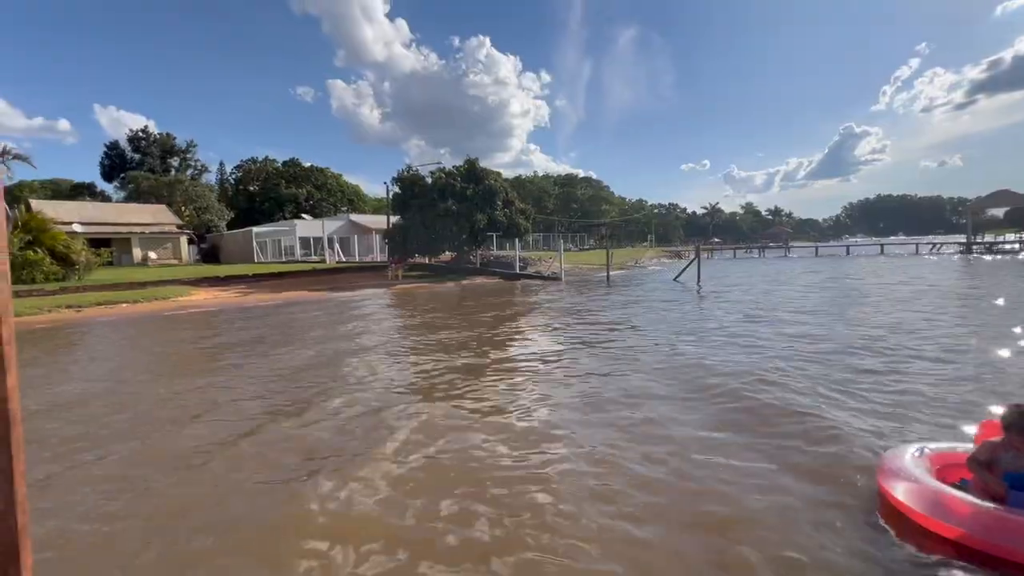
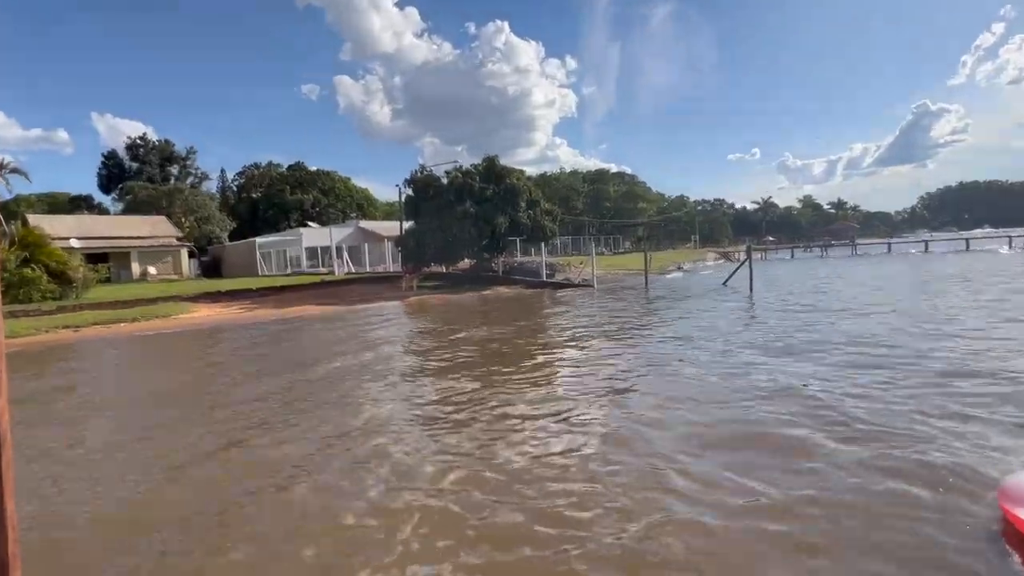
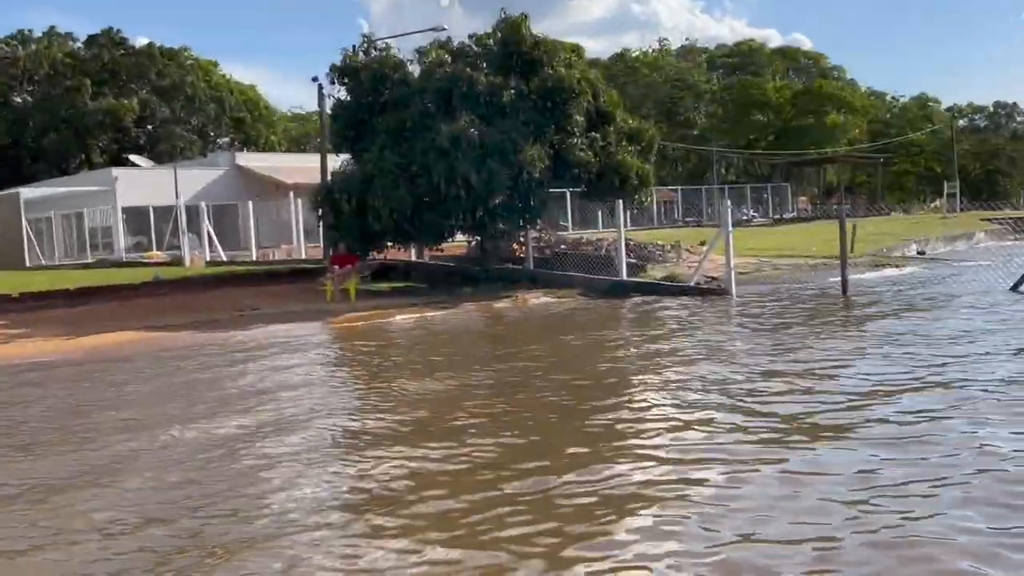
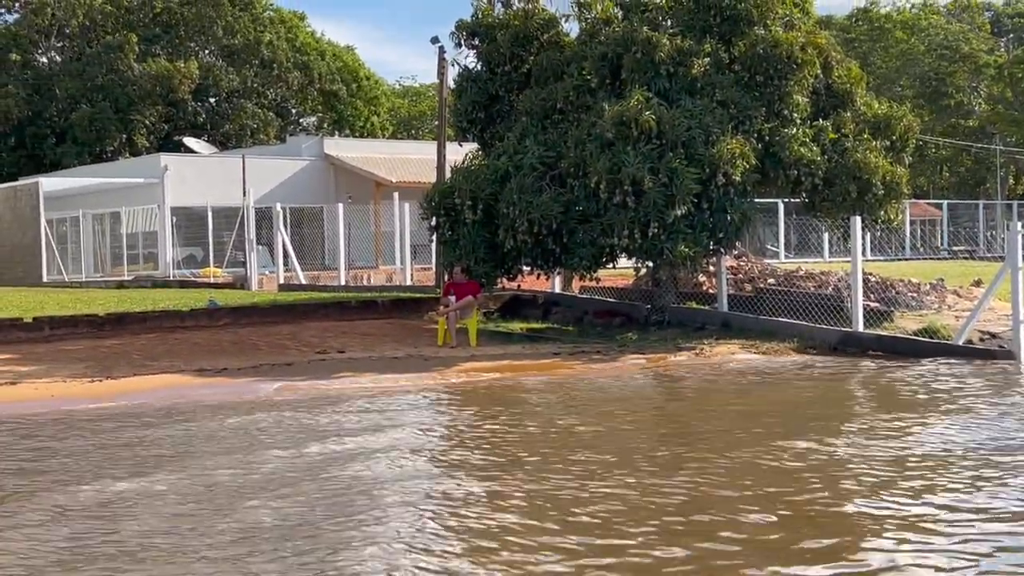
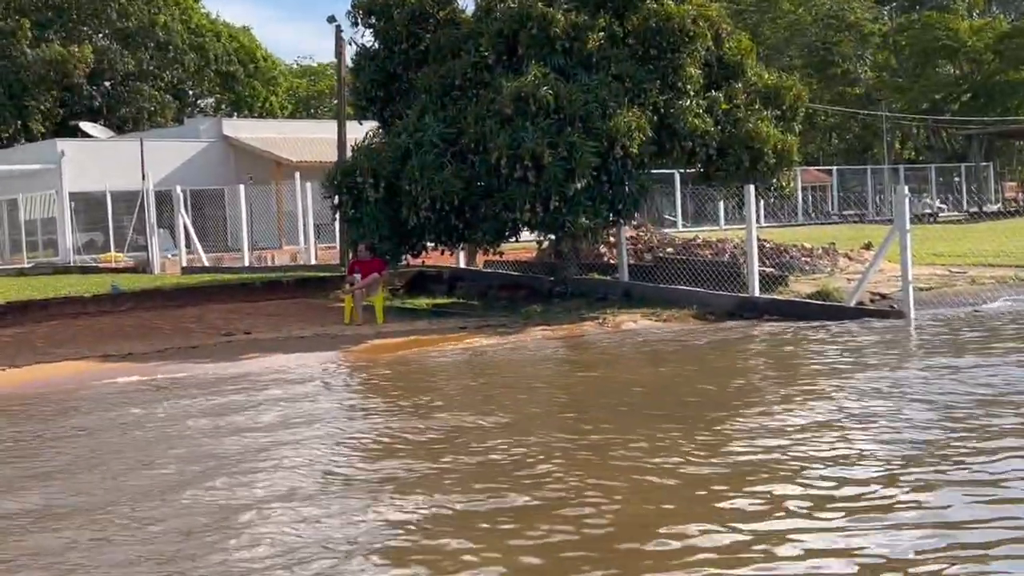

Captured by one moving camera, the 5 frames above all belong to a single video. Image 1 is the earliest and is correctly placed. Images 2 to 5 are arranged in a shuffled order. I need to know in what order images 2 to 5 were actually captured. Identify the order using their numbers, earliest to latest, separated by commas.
2, 3, 5, 4
